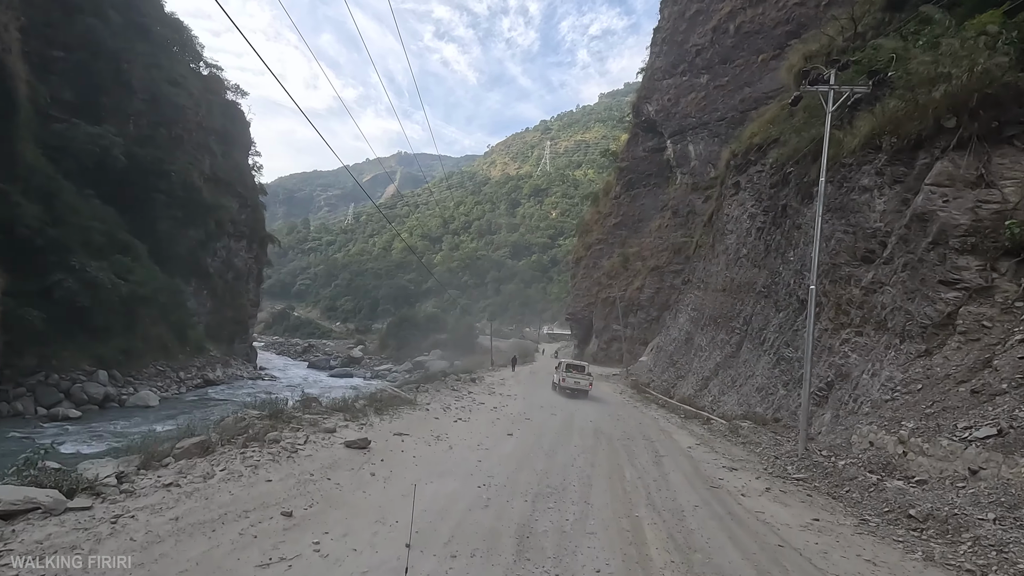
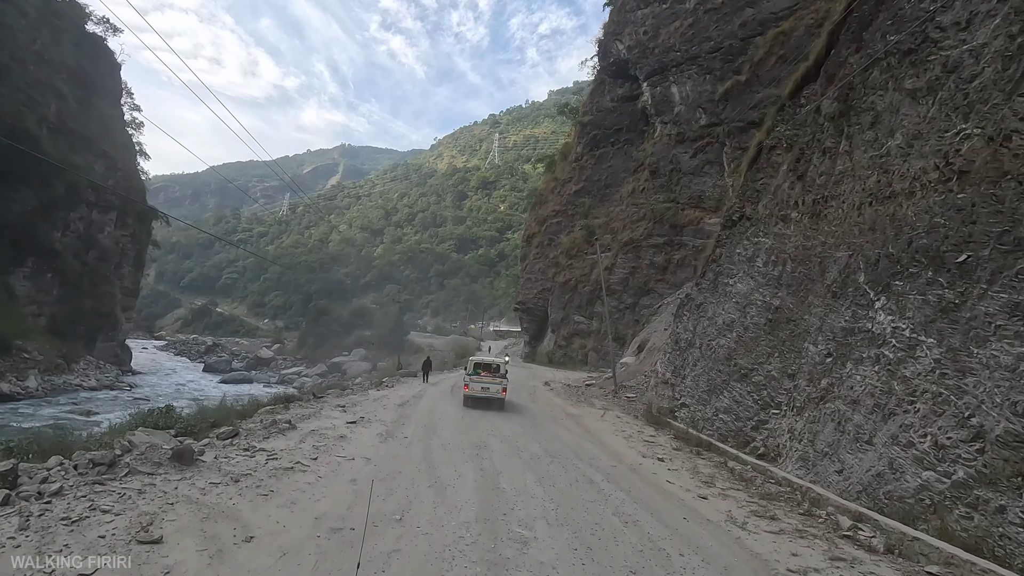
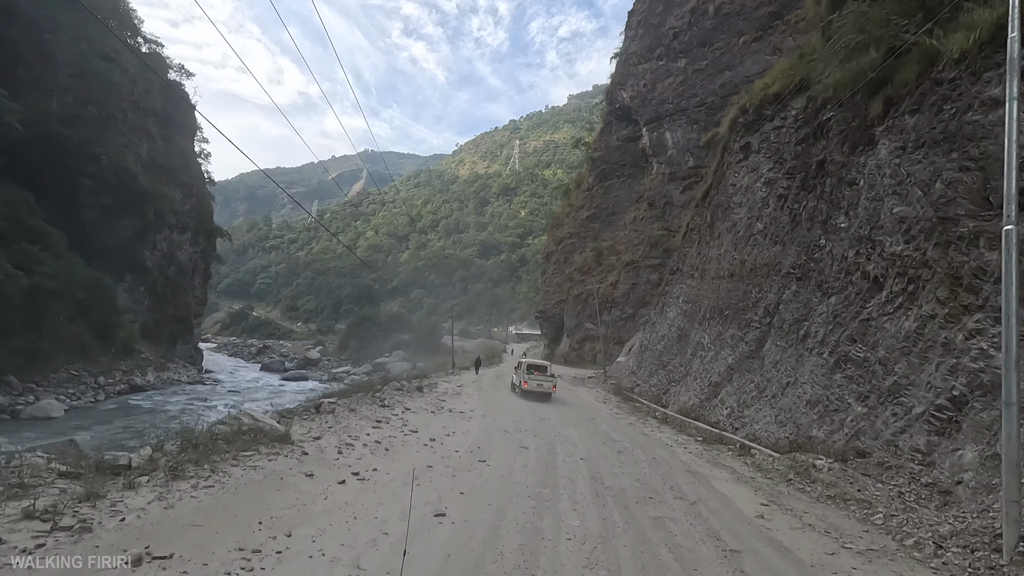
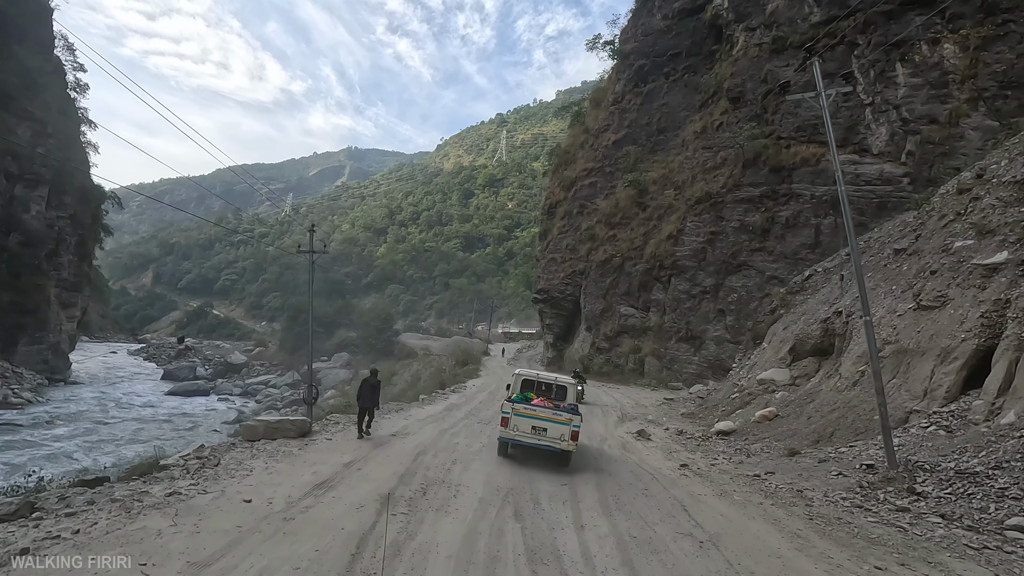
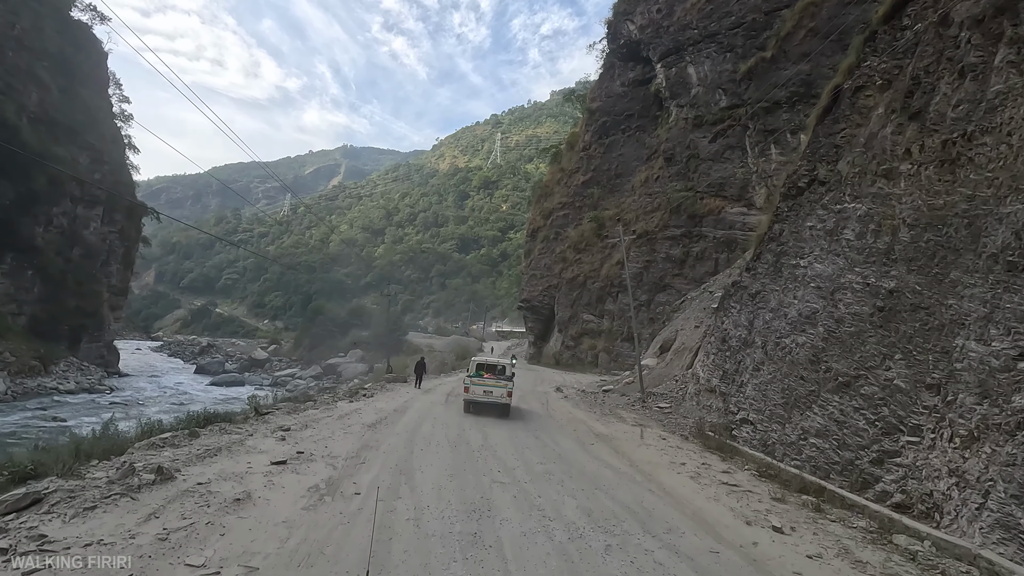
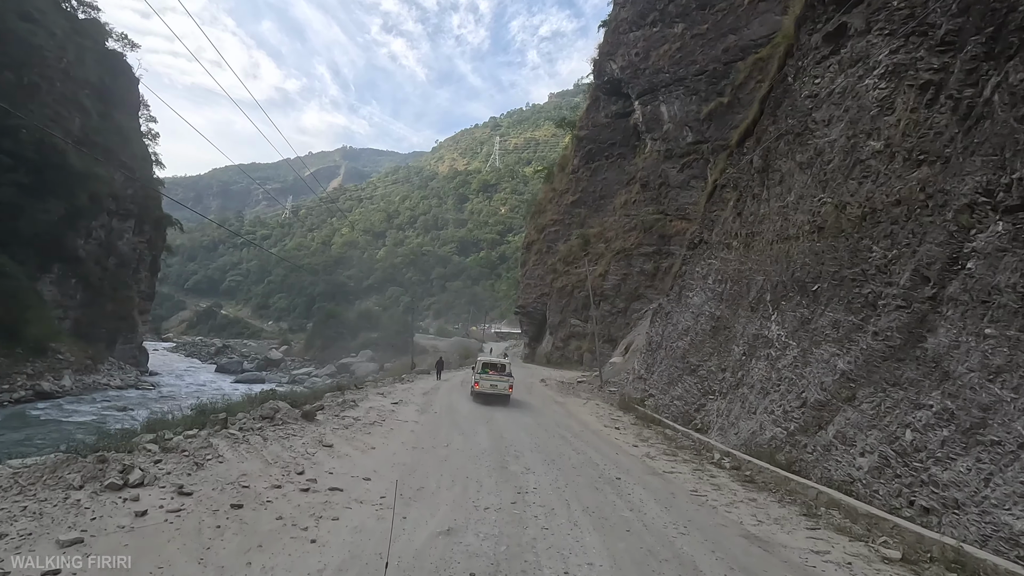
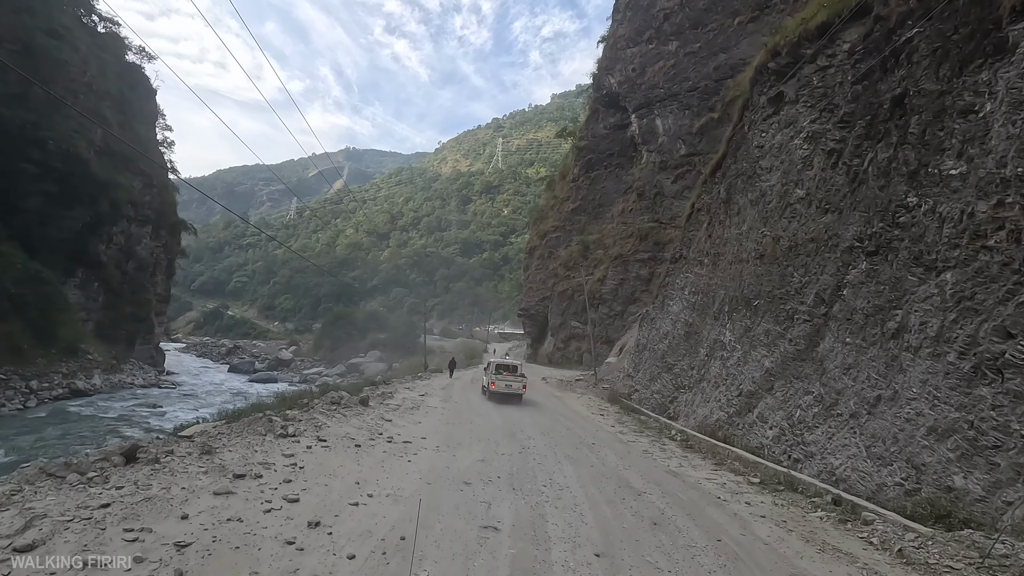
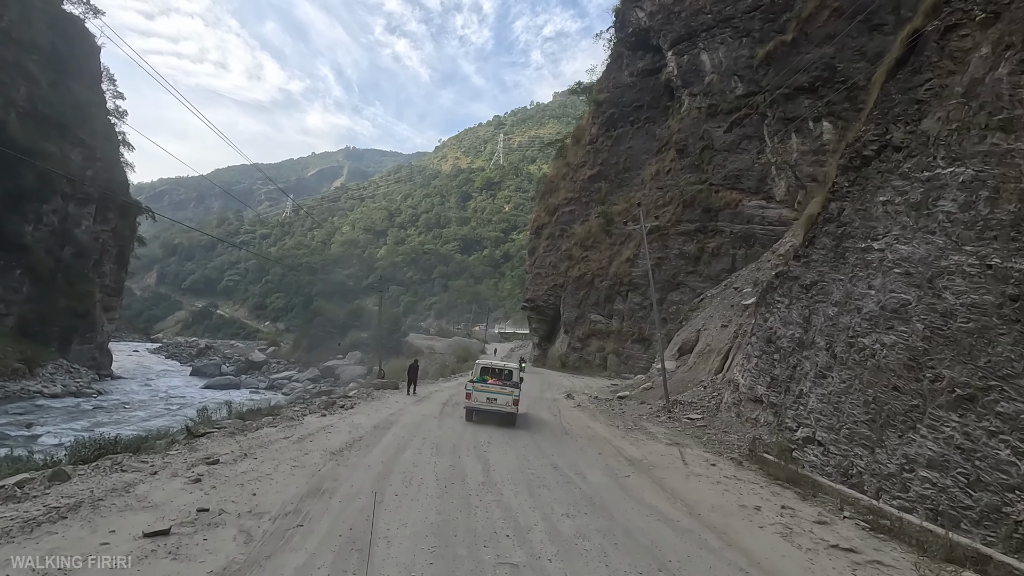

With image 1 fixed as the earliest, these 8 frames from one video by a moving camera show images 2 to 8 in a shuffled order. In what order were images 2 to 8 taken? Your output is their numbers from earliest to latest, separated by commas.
3, 7, 6, 2, 5, 8, 4
